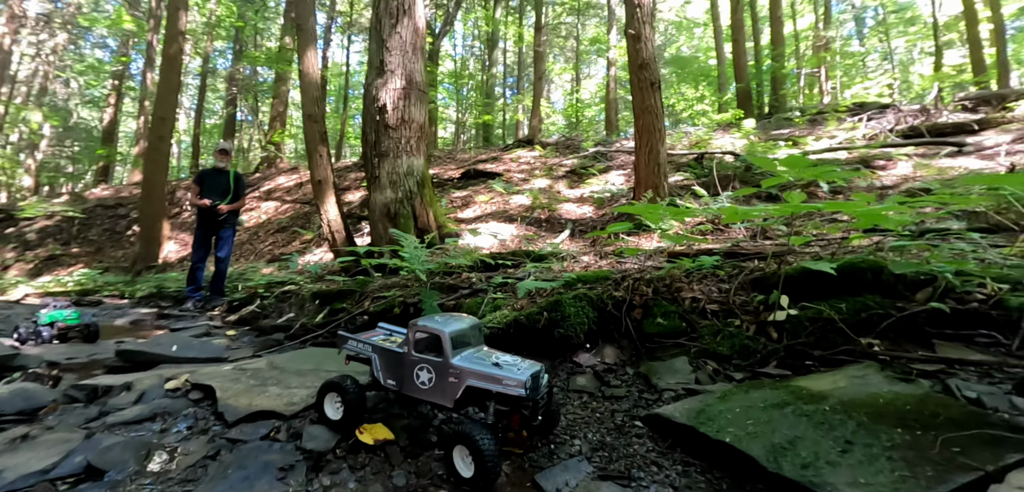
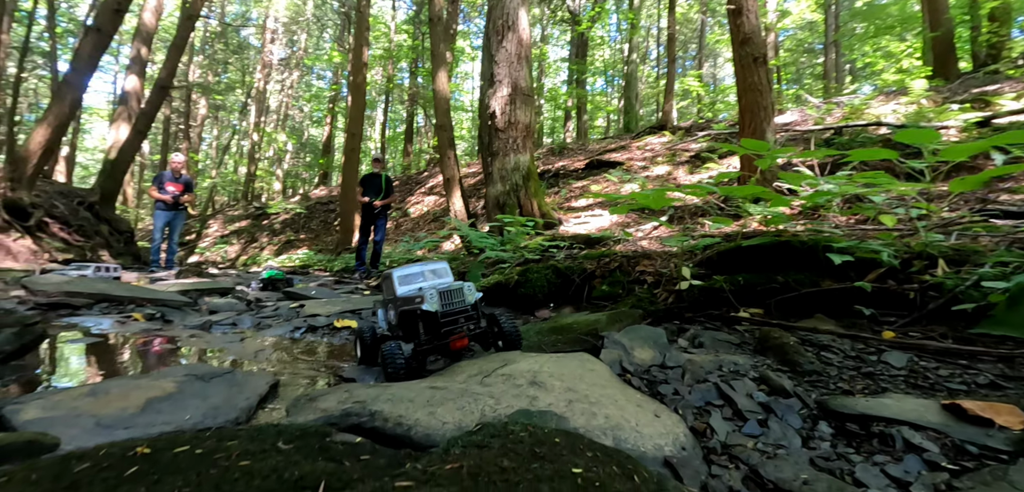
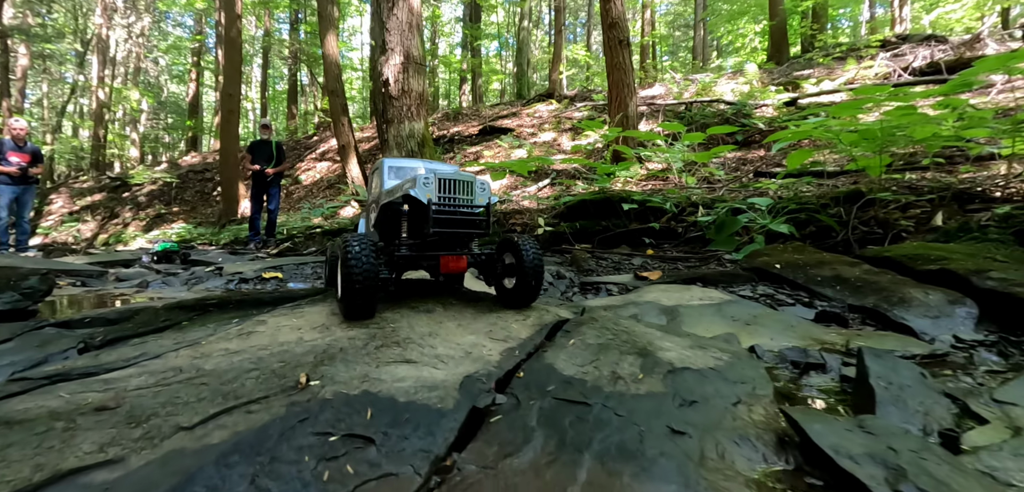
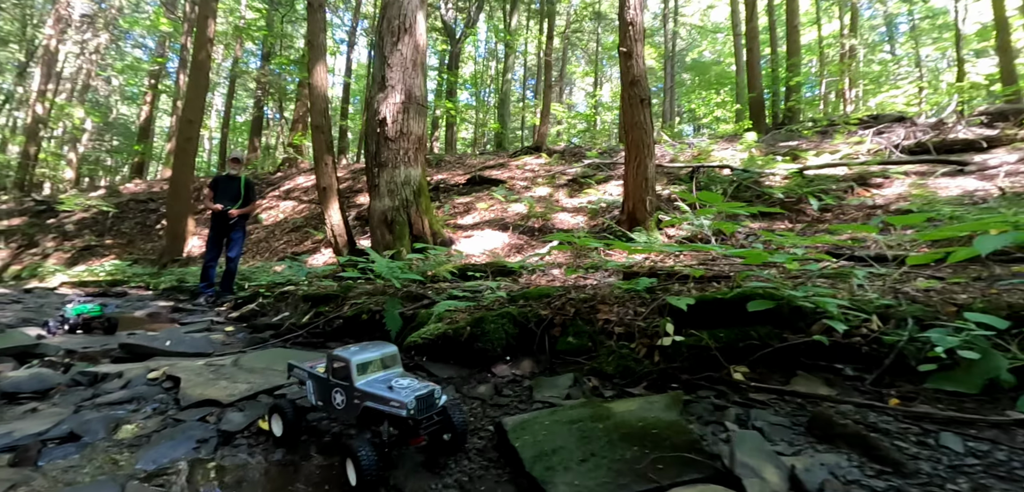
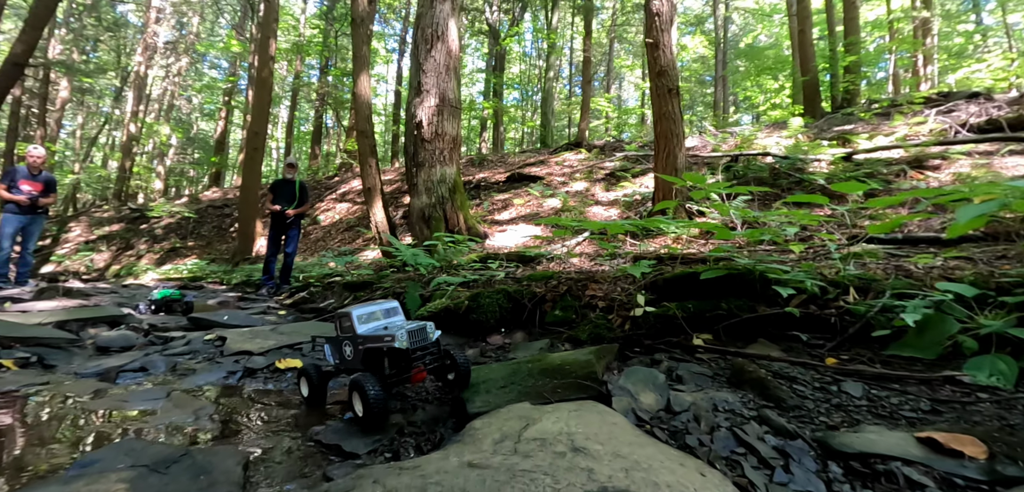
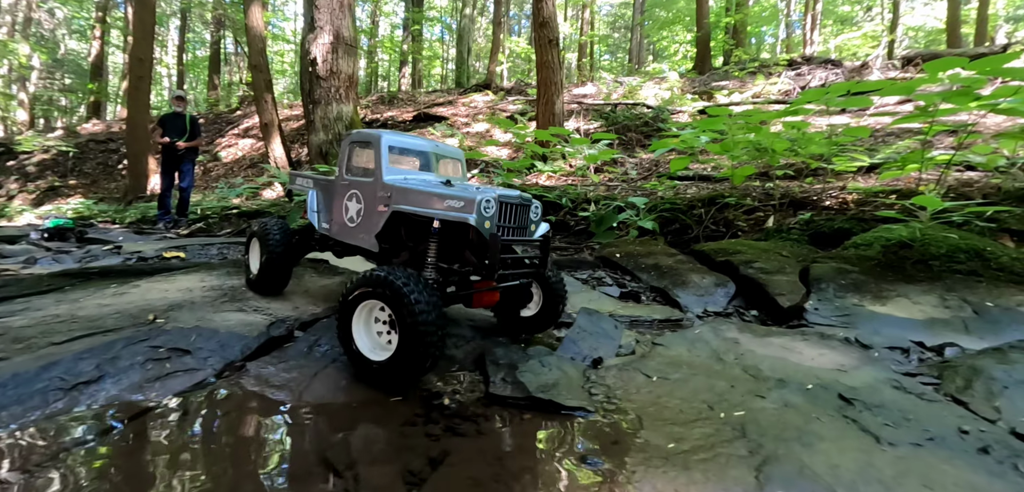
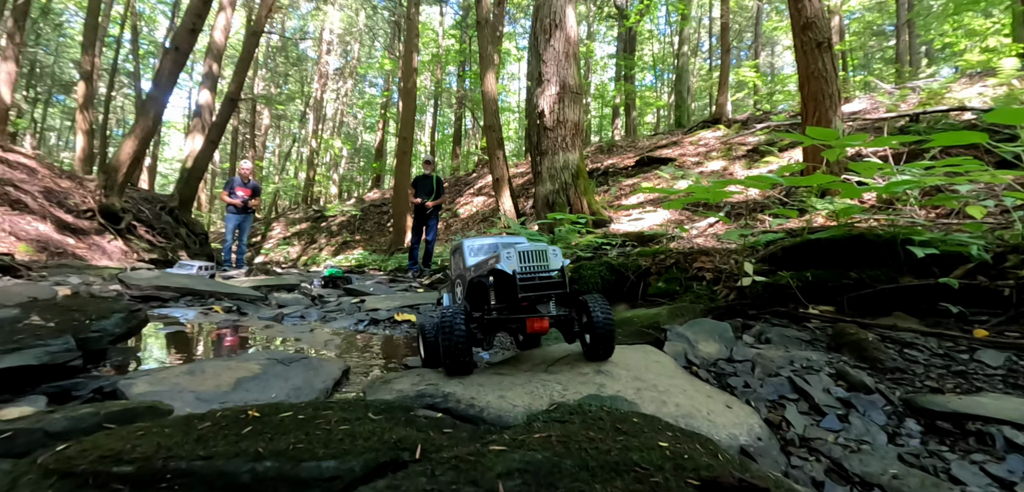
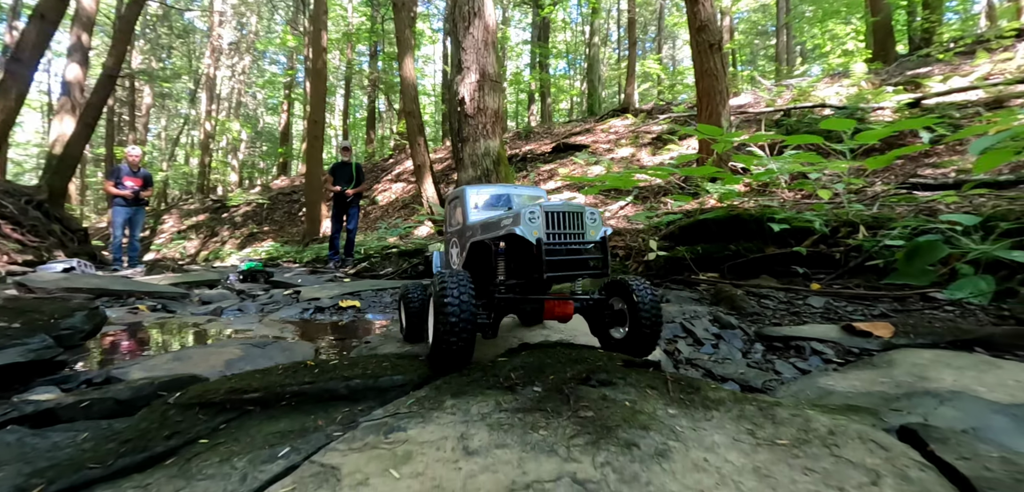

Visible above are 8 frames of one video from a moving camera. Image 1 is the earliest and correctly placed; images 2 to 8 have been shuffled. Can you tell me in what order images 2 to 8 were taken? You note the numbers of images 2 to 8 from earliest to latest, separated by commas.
4, 5, 2, 7, 8, 3, 6
